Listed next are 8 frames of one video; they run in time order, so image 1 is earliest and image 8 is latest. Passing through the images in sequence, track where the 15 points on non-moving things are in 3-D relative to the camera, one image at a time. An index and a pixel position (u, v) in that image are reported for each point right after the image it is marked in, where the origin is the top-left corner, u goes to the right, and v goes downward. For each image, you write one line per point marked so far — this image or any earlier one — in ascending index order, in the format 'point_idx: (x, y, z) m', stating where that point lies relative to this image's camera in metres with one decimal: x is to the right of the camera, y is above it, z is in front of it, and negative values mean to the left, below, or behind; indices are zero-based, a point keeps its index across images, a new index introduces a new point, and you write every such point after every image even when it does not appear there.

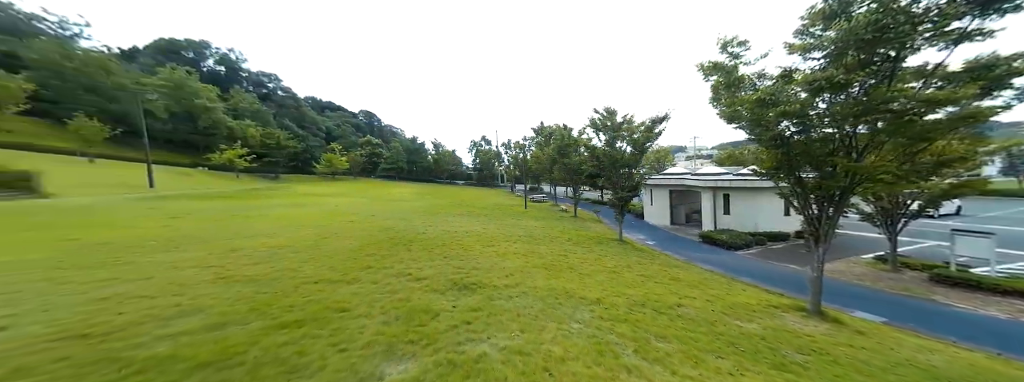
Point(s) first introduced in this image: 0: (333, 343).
0: (-2.3, -1.9, +3.5) m
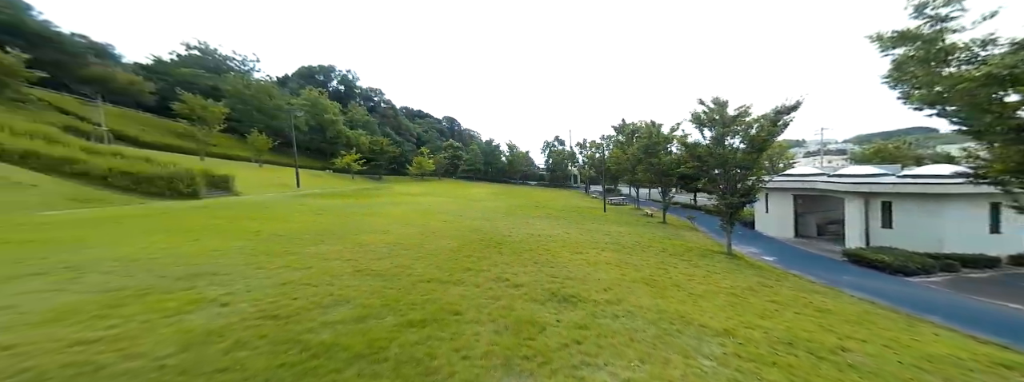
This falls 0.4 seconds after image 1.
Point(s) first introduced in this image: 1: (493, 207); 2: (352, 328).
0: (-0.7, -2.1, +3.6) m
1: (-1.1, -1.1, +19.6) m
2: (-2.2, -1.9, +3.7) m
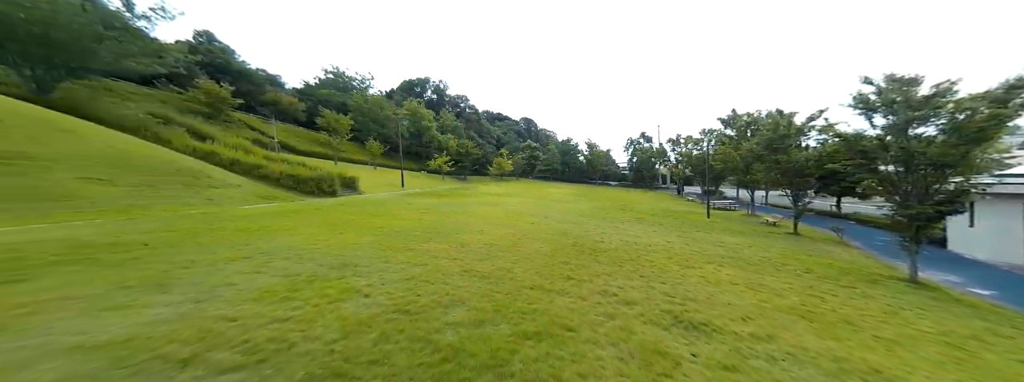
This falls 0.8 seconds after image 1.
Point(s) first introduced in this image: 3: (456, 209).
0: (+0.8, -2.2, +3.2) m
1: (+4.5, -1.2, +18.8) m
2: (-0.5, -1.9, +3.7) m
3: (-2.7, -0.9, +13.3) m
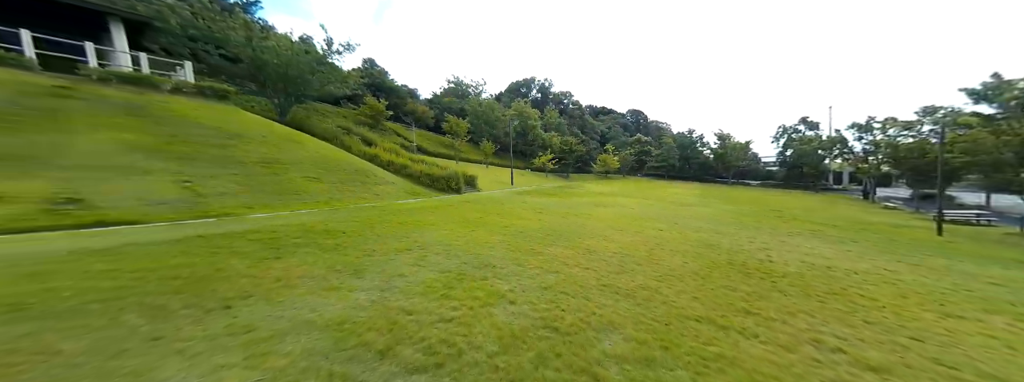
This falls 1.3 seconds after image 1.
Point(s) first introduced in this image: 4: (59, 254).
0: (+2.6, -2.3, +2.1) m
1: (+11.3, -1.3, +15.5) m
2: (+1.5, -2.0, +3.0) m
3: (+2.7, -0.8, +12.8) m
4: (-6.2, -0.9, +3.7) m
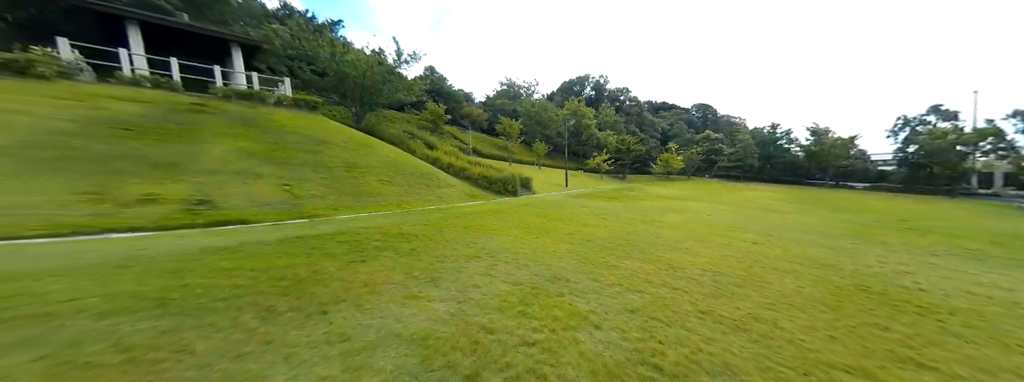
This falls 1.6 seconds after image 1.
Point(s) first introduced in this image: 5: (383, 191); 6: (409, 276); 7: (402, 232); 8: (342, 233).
0: (+3.3, -2.4, +1.2) m
1: (+14.2, -1.6, +12.9) m
2: (+2.4, -2.1, +2.3) m
3: (+5.3, -1.0, +11.7) m
4: (-5.0, -1.0, +4.3) m
5: (-4.5, 0.0, +9.6) m
6: (-1.6, -1.3, +4.3) m
7: (-2.5, -1.0, +6.3) m
8: (-3.6, -0.9, +5.9) m
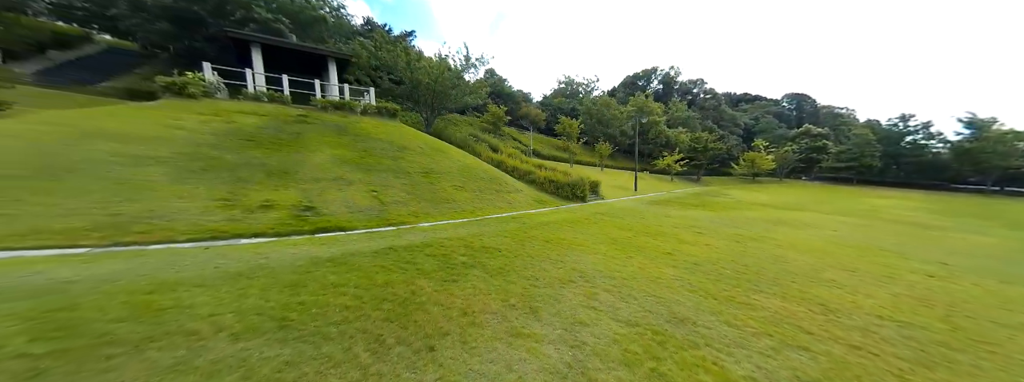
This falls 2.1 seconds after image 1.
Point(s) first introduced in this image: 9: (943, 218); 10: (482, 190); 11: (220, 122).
0: (+4.2, -2.8, -0.1) m
1: (+17.0, -2.1, +9.4) m
2: (+3.5, -2.5, +1.2) m
3: (+8.1, -1.4, +9.9) m
4: (-3.4, -1.1, +4.5) m
5: (-1.9, -0.2, +9.6) m
6: (-0.1, -1.6, +3.9) m
7: (-0.6, -1.2, +5.9) m
8: (-1.8, -1.1, +5.7) m
9: (+26.2, -1.6, +17.0) m
10: (-1.2, 0.0, +10.7) m
11: (-9.4, +2.2, +8.8) m
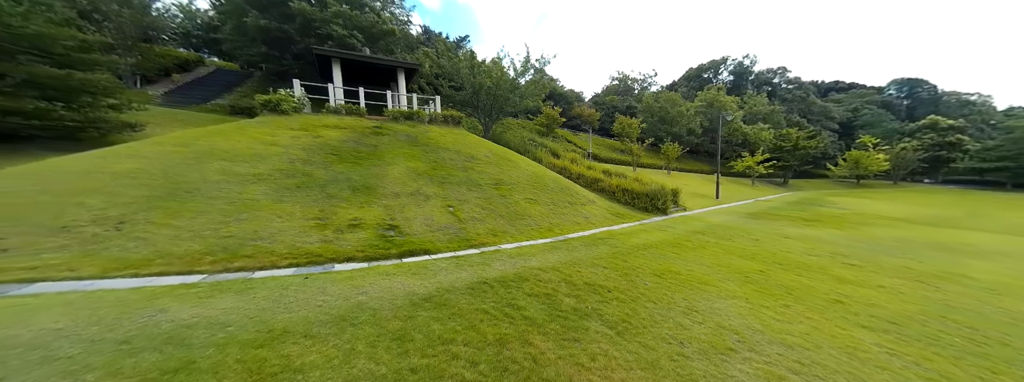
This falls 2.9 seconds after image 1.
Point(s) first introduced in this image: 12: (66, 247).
0: (+5.2, -3.2, -1.7) m
1: (+19.3, -2.7, +5.7) m
2: (+4.7, -3.0, -0.4) m
3: (+10.5, -1.9, +7.5) m
4: (-1.5, -1.6, +4.0) m
5: (+0.7, -0.7, +8.8) m
6: (+1.6, -2.0, +2.8) m
7: (+1.4, -1.6, +5.0) m
8: (+0.2, -1.6, +5.0) m
9: (+29.6, -2.3, +11.8) m
10: (+1.6, -0.4, +9.8) m
11: (-6.9, +1.8, +9.2) m
12: (-6.7, -0.8, +4.1) m
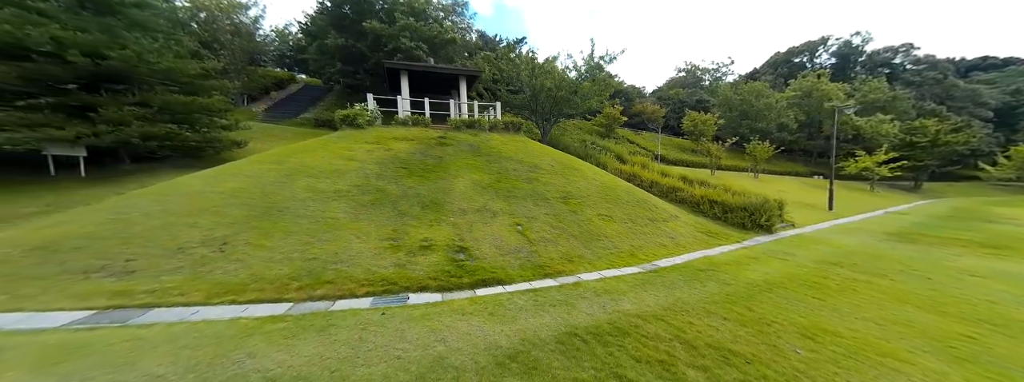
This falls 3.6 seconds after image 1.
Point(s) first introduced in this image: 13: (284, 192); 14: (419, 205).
0: (+5.4, -3.8, -3.4) m
1: (+20.6, -3.4, +1.5) m
2: (+5.1, -3.5, -2.0) m
3: (+12.3, -2.5, +4.8) m
4: (-0.3, -2.0, +3.3) m
5: (+2.8, -1.1, +7.8) m
6: (+2.6, -2.5, +1.7) m
7: (+2.8, -2.1, +3.8) m
8: (+1.7, -2.1, +4.0) m
9: (+31.7, -3.1, +5.7) m
10: (+3.8, -0.9, +8.5) m
11: (-4.6, +1.4, +9.4) m
12: (-5.3, -1.2, +4.3) m
13: (-5.5, 0.0, +6.5) m
14: (-2.5, -0.3, +7.2) m
